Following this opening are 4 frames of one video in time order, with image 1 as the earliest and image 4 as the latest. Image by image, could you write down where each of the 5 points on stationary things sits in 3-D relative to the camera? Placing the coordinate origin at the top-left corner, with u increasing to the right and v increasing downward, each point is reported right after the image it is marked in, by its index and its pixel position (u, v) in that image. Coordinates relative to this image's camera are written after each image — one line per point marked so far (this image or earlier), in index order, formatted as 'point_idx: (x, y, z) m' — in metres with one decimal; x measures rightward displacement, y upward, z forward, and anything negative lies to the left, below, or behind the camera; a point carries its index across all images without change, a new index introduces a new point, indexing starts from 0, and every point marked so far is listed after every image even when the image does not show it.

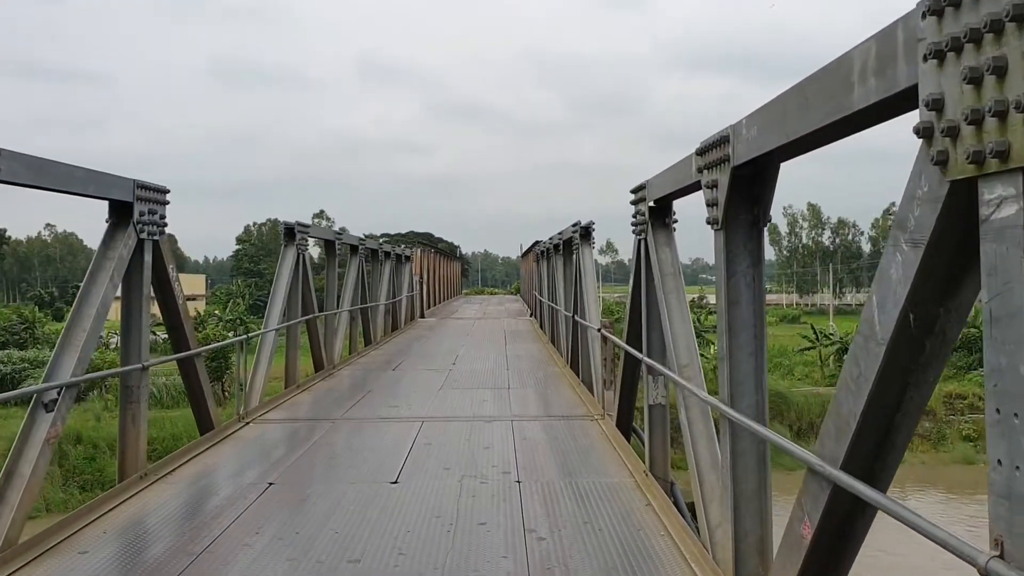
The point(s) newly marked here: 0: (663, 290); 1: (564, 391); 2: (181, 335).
0: (+0.8, 0.0, +4.1) m
1: (+0.6, -1.1, +7.9) m
2: (-2.3, -0.3, +5.3) m
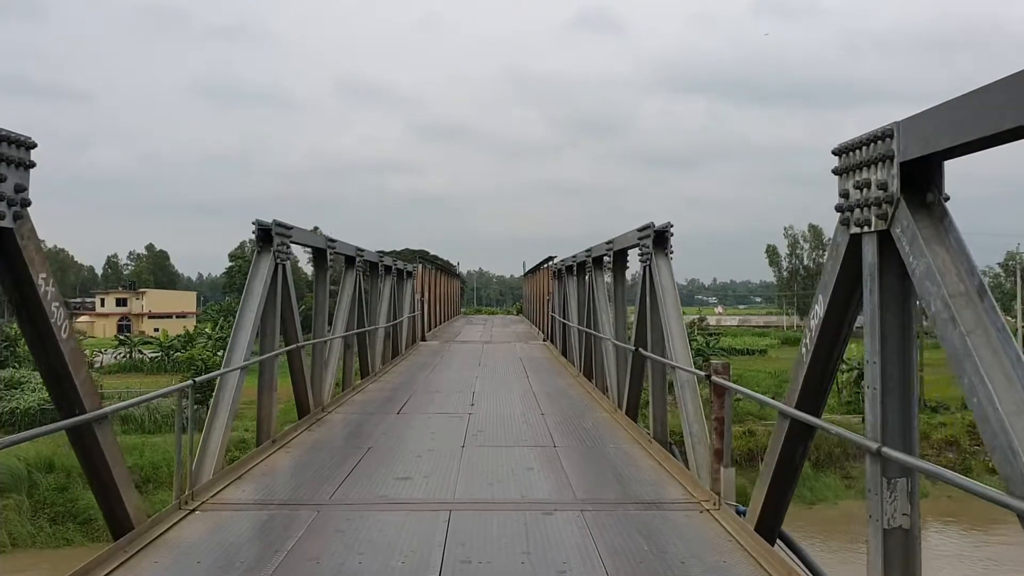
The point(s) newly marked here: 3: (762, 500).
0: (+1.3, -0.1, +2.1) m
1: (+1.0, -1.3, +5.8) m
2: (-1.9, -0.4, +3.2) m
3: (+1.2, -1.0, +3.6) m
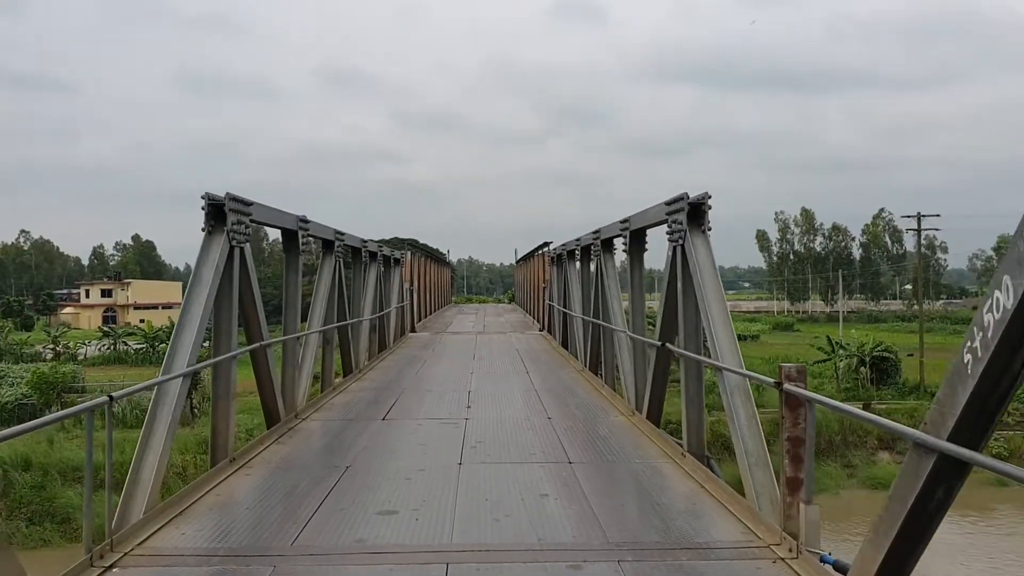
0: (+1.3, -0.1, +1.1) m
1: (+1.0, -1.2, +4.9) m
2: (-1.8, -0.4, +2.2) m
3: (+1.3, -0.9, +2.7) m
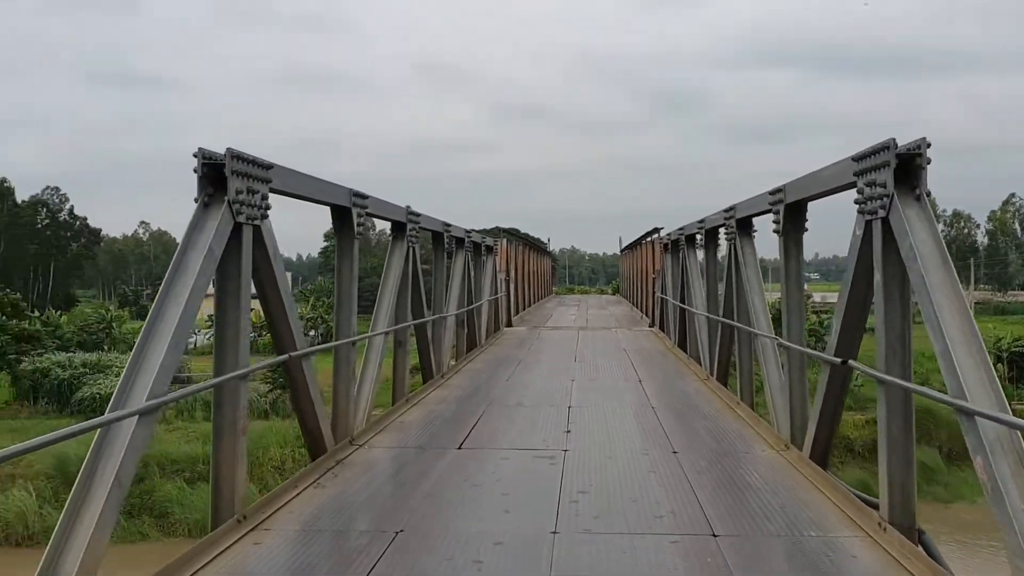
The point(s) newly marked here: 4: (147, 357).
0: (+1.3, -0.1, -0.6) m
1: (+1.5, -1.2, +3.1) m
2: (-1.6, -0.4, +0.9) m
3: (+1.5, -0.9, +0.9) m
4: (-1.5, -0.3, +3.1) m
